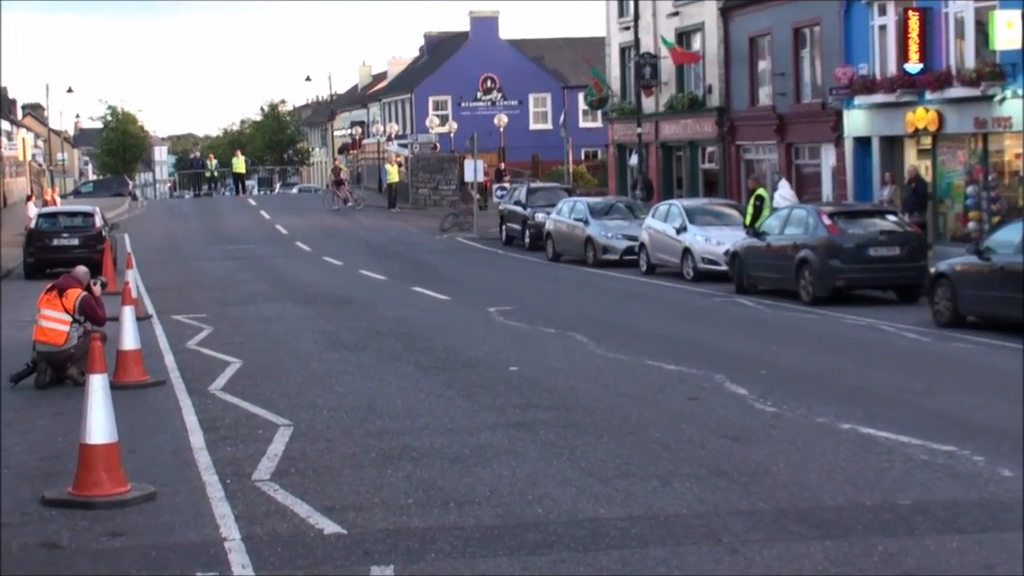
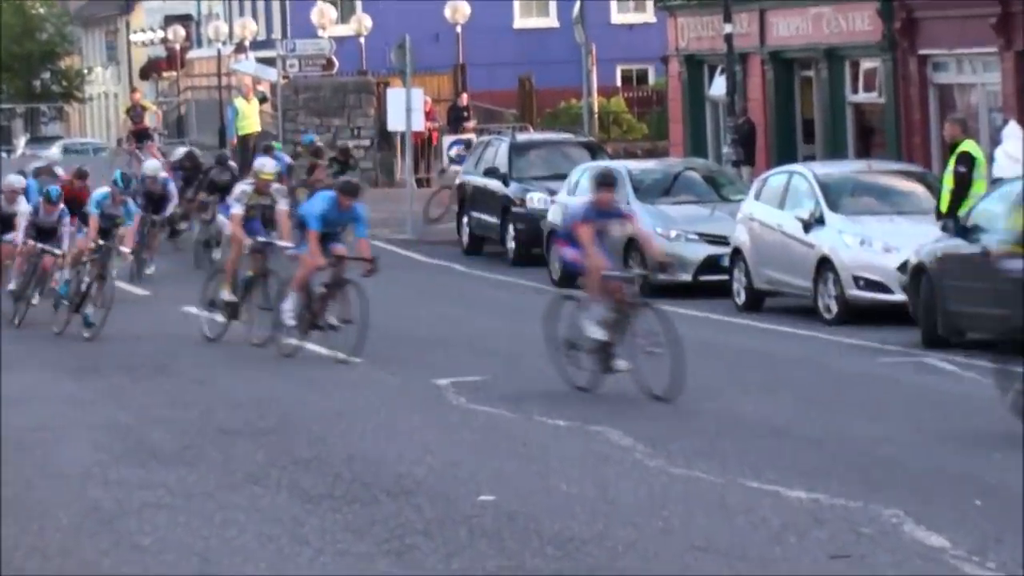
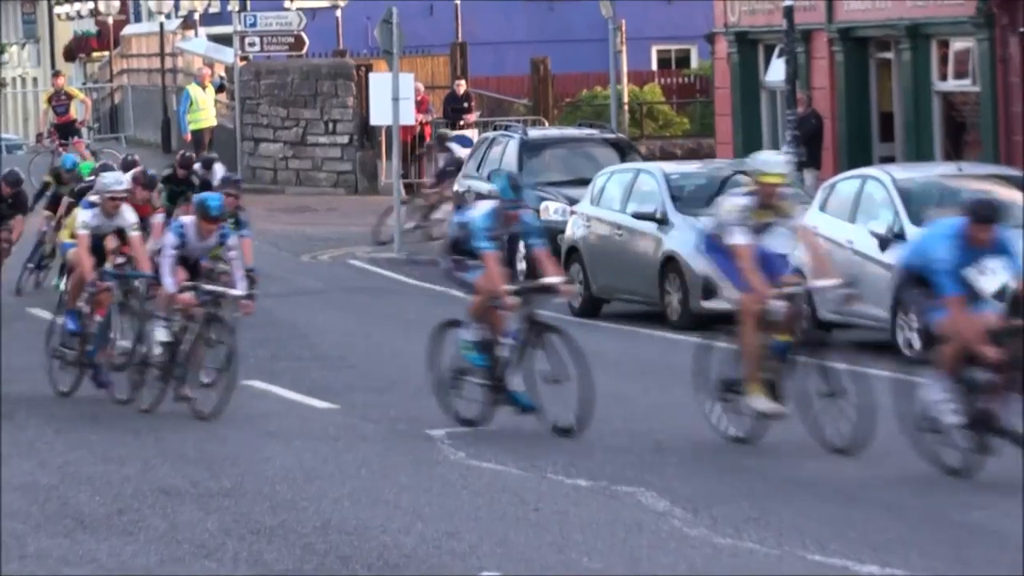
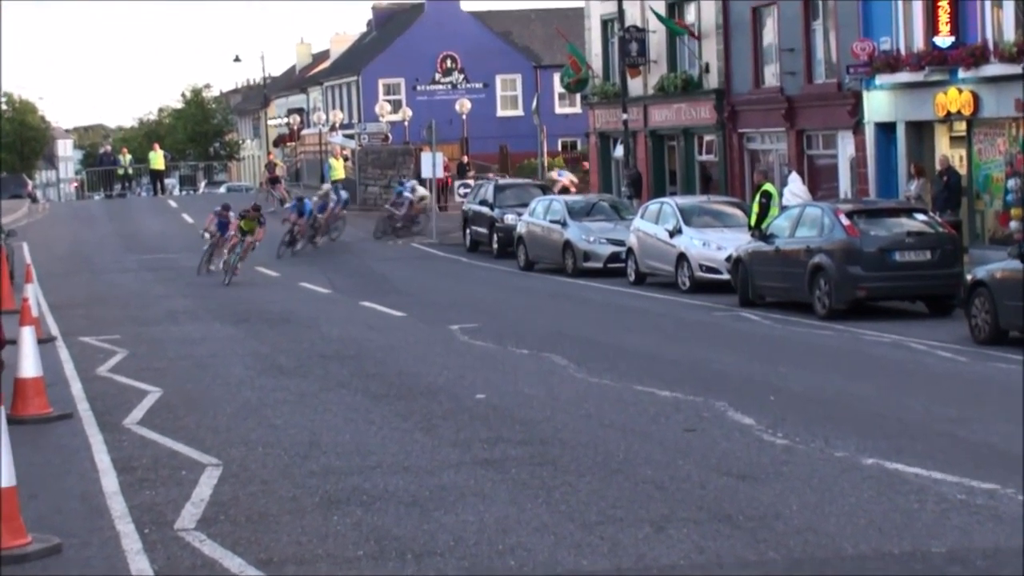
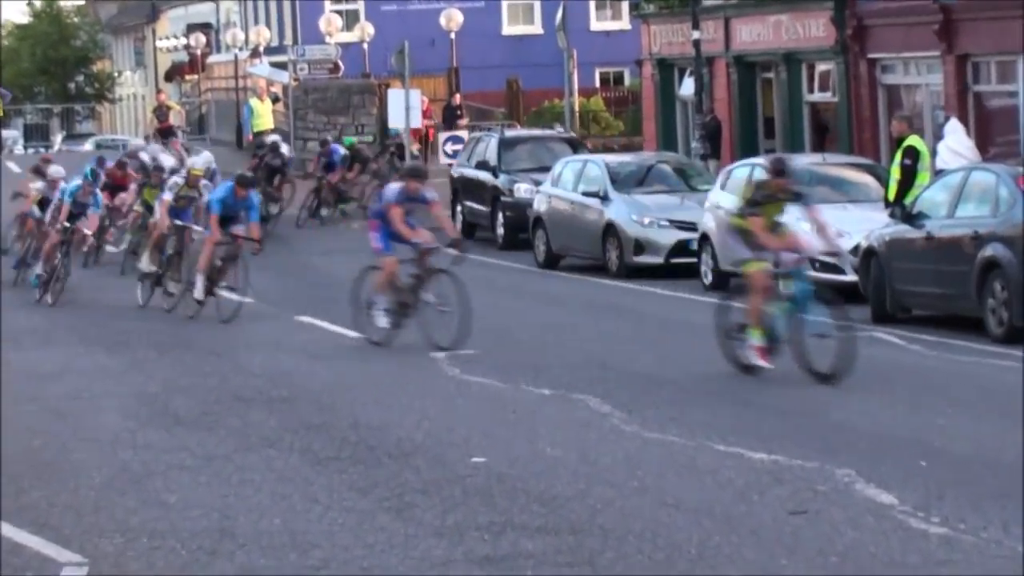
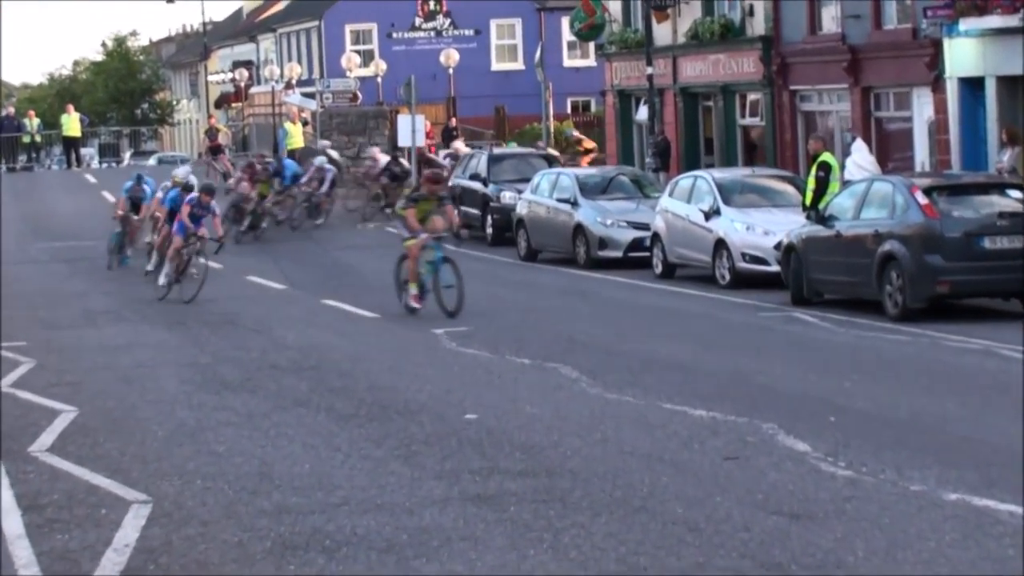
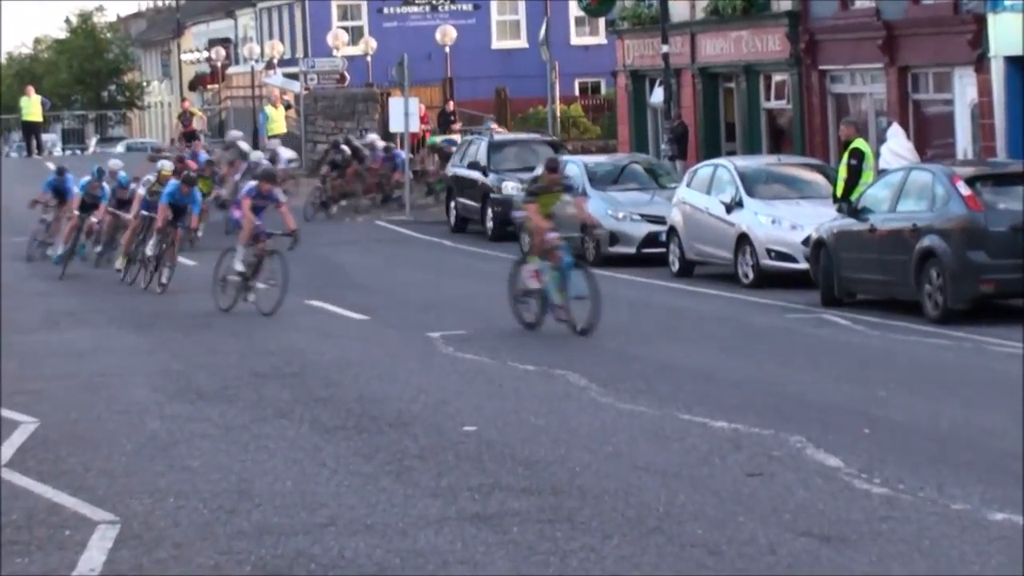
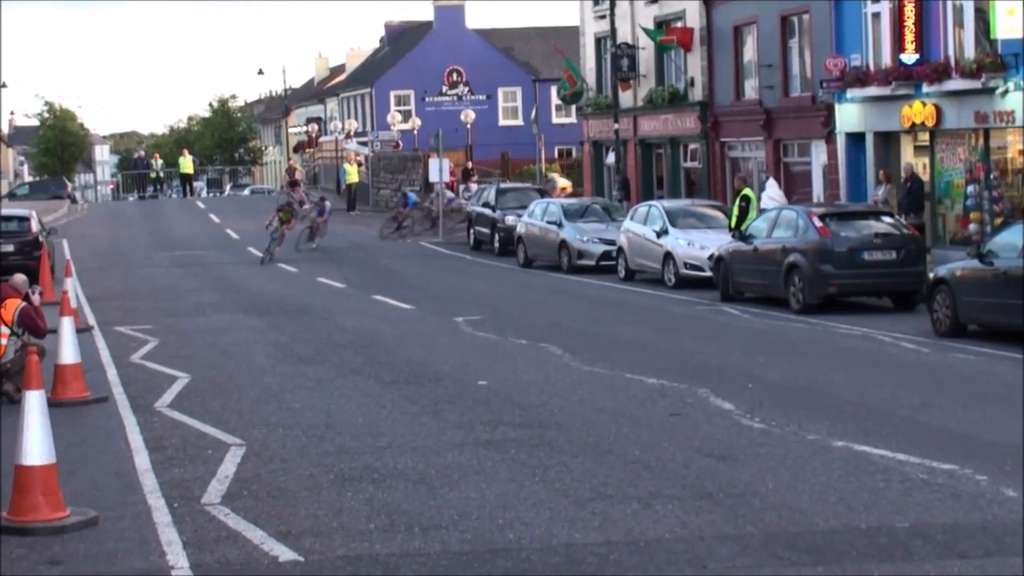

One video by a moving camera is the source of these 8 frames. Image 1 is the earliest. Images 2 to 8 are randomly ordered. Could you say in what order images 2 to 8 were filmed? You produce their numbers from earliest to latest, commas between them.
8, 4, 6, 7, 5, 2, 3
